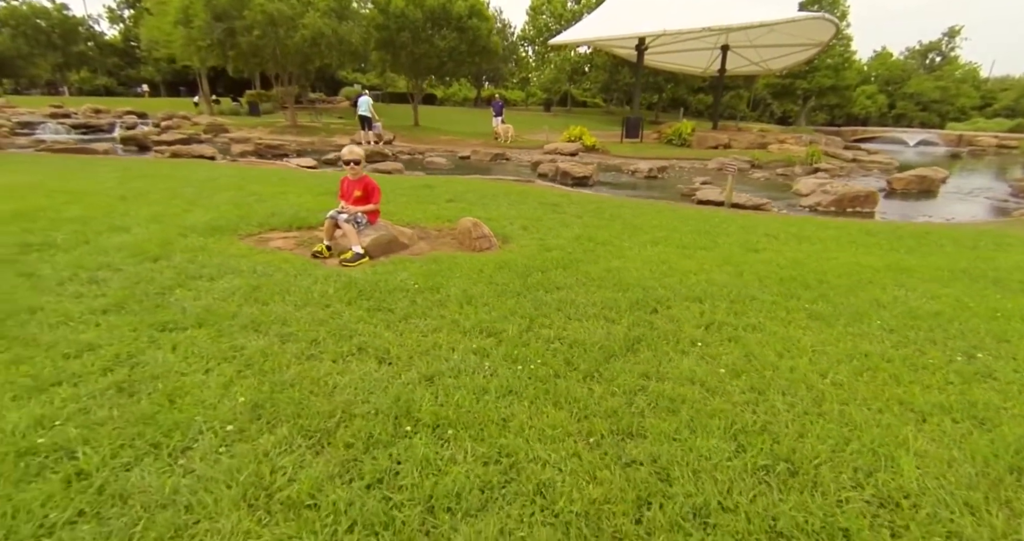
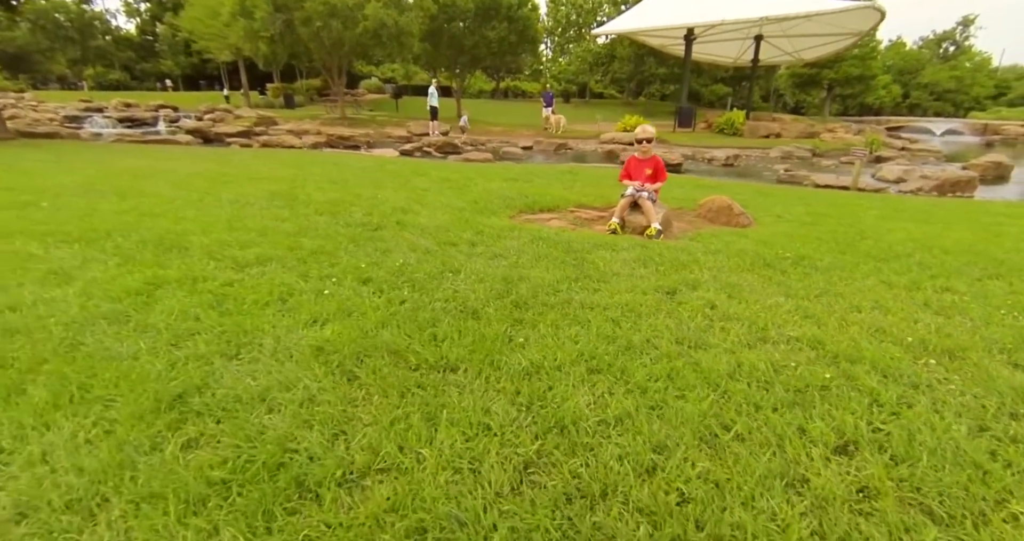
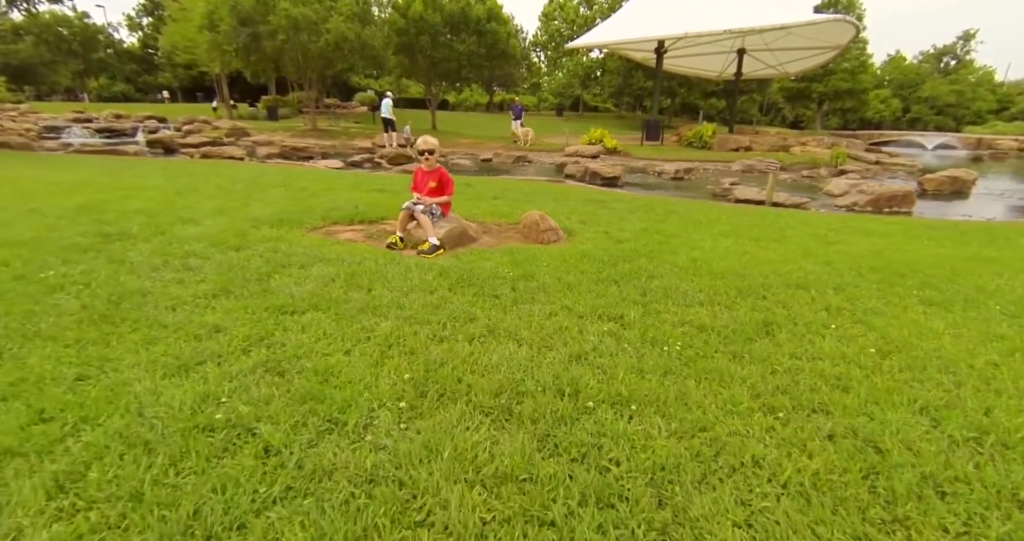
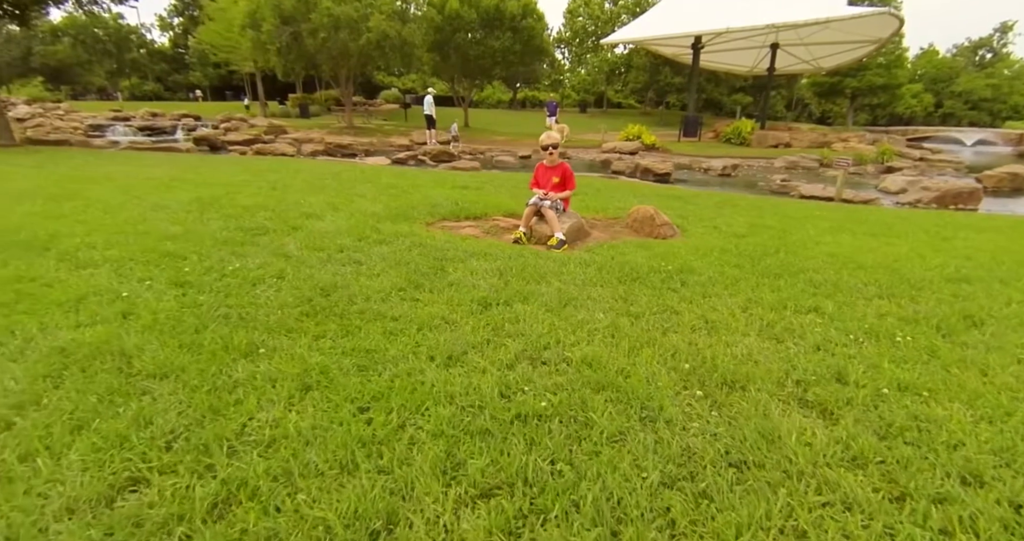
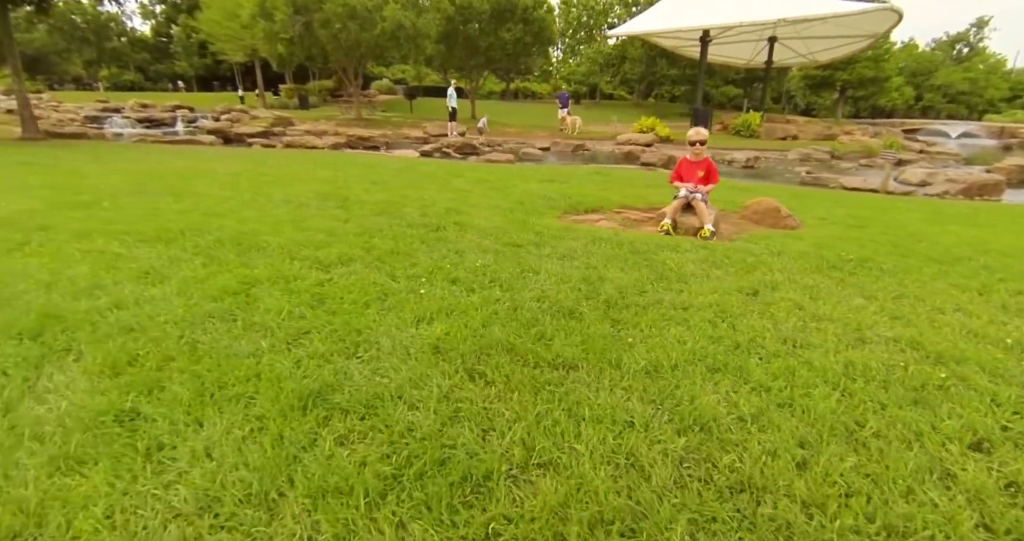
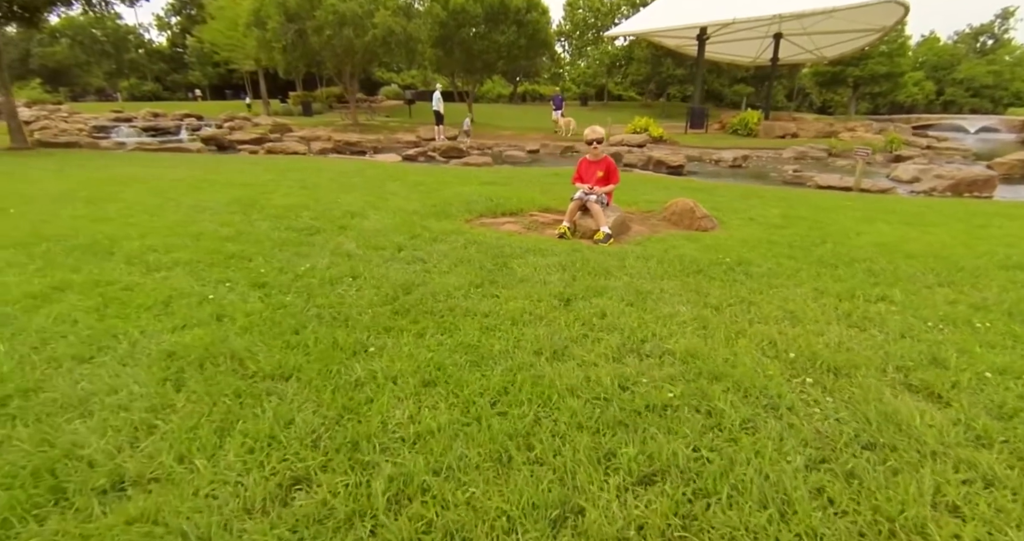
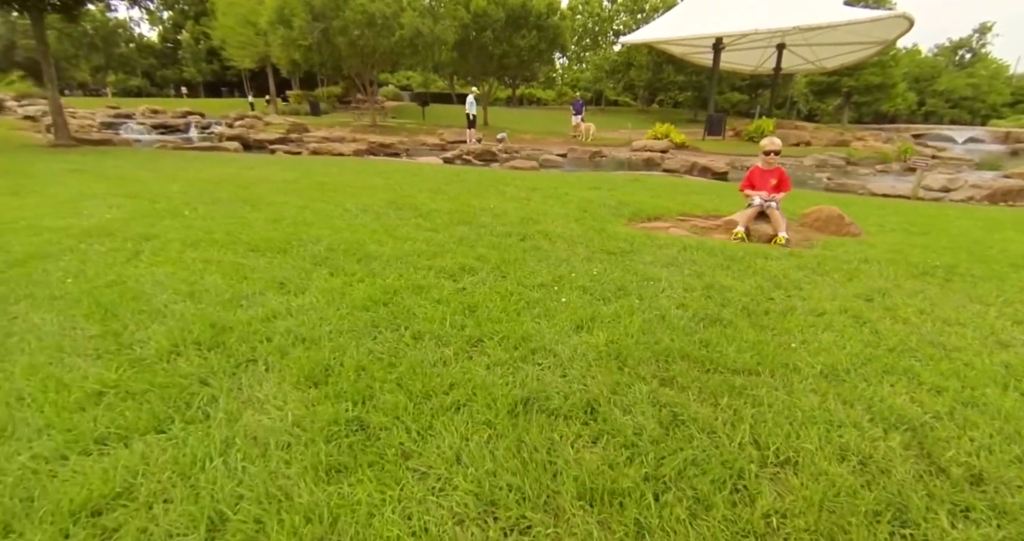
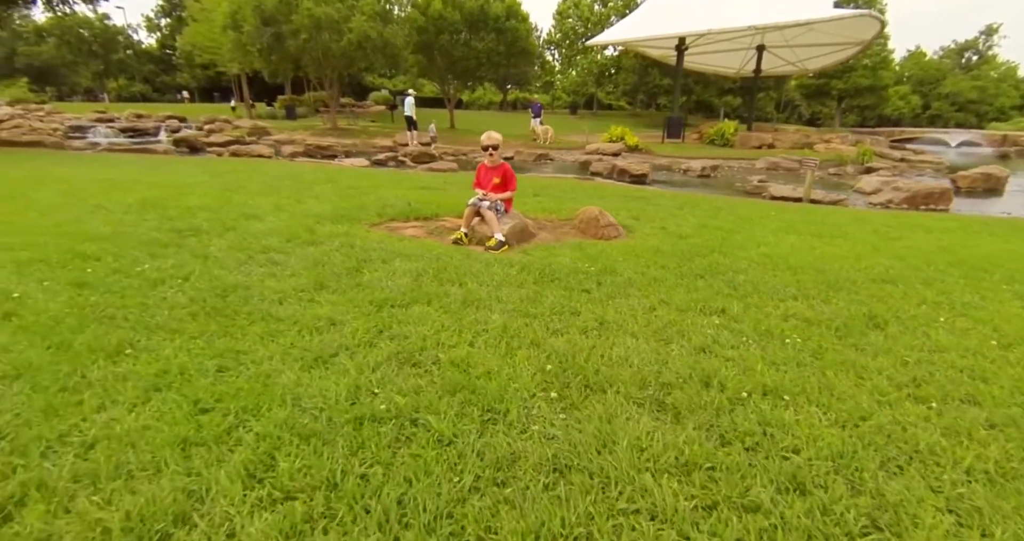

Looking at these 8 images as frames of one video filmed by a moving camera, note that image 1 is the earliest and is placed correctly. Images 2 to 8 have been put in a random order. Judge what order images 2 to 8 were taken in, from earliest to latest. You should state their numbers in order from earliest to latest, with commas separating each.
3, 8, 4, 6, 2, 5, 7
